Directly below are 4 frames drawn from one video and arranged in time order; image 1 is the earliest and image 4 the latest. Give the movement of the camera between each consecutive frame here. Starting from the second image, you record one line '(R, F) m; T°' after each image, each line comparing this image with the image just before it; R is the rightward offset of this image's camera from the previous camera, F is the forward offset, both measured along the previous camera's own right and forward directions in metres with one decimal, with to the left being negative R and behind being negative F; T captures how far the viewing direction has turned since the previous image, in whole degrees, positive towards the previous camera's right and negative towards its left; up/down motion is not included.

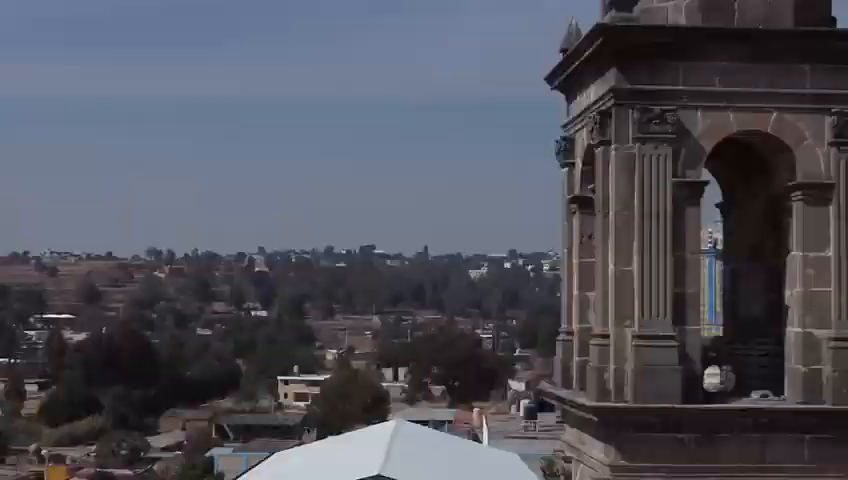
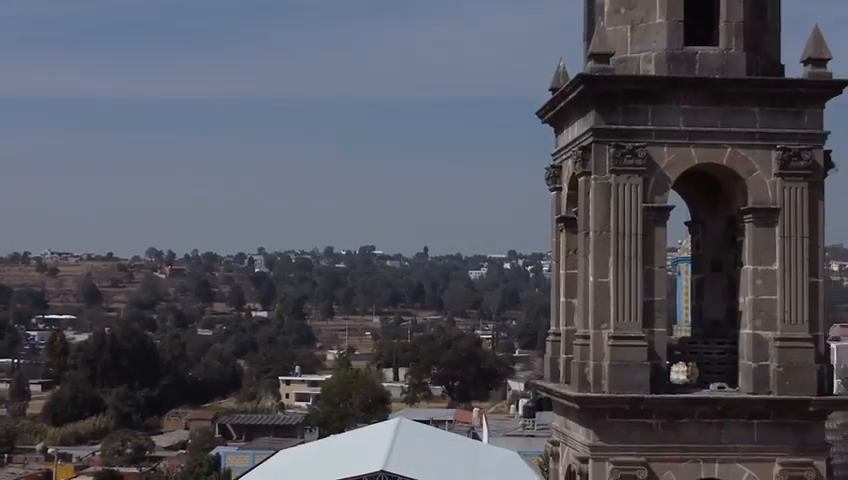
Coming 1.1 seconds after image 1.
(-0.1, -1.4) m; 0°
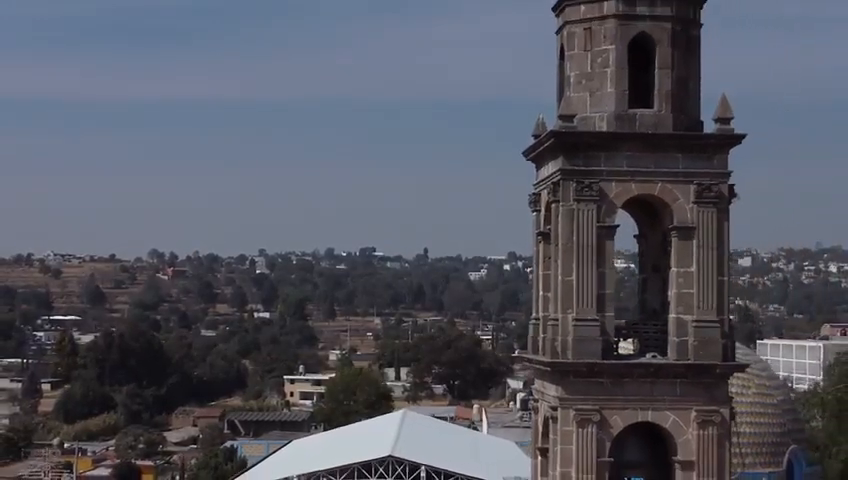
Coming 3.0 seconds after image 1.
(-0.1, -3.4) m; 0°
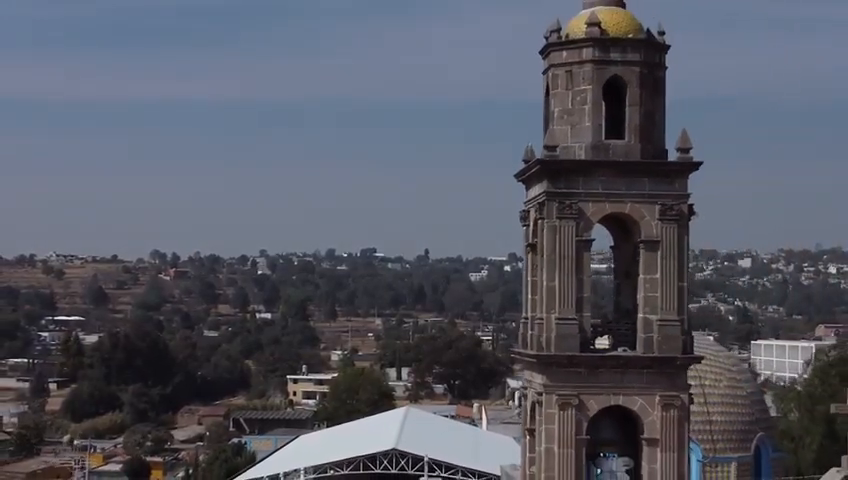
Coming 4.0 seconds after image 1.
(0.0, -2.2) m; 0°
